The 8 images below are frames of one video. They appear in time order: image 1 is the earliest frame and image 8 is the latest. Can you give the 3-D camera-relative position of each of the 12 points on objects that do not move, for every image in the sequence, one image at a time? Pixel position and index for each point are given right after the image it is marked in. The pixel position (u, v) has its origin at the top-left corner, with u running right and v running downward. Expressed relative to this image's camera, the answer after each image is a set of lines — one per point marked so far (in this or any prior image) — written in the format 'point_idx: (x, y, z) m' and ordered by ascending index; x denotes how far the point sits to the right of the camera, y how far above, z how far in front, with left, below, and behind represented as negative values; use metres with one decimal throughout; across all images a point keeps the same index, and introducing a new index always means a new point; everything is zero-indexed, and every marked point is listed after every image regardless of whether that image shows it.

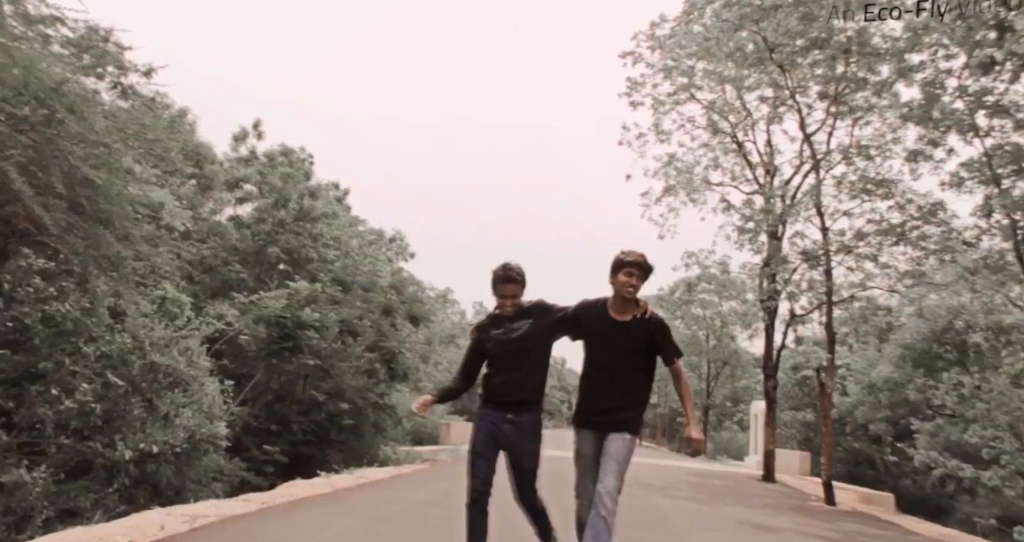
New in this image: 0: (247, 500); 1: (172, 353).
0: (-2.9, -2.5, +7.5) m
1: (-6.3, -1.6, +12.9) m
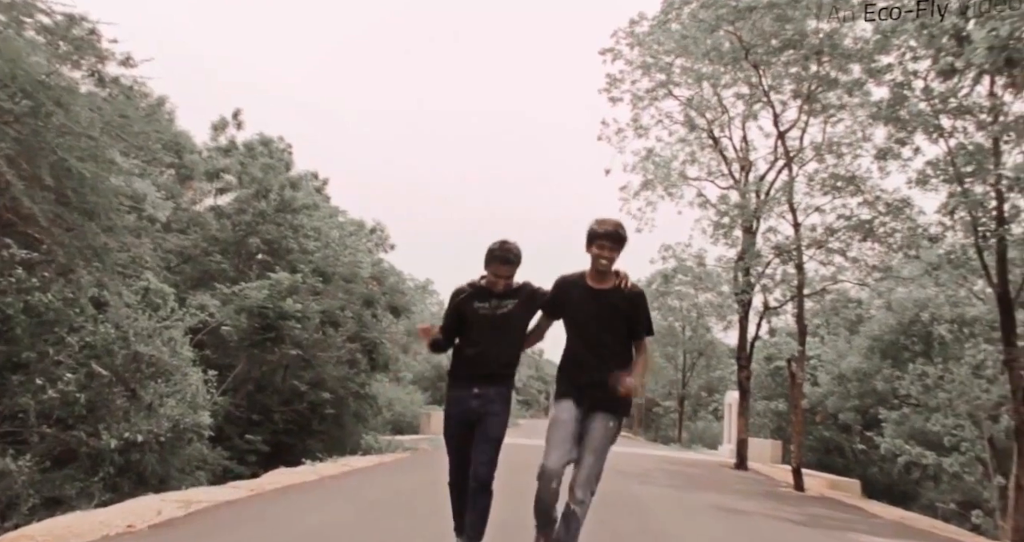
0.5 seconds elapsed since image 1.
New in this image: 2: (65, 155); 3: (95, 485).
0: (-3.1, -2.4, +7.7) m
1: (-6.7, -1.4, +12.9) m
2: (-5.7, +1.5, +8.8) m
3: (-7.4, -3.9, +12.5) m
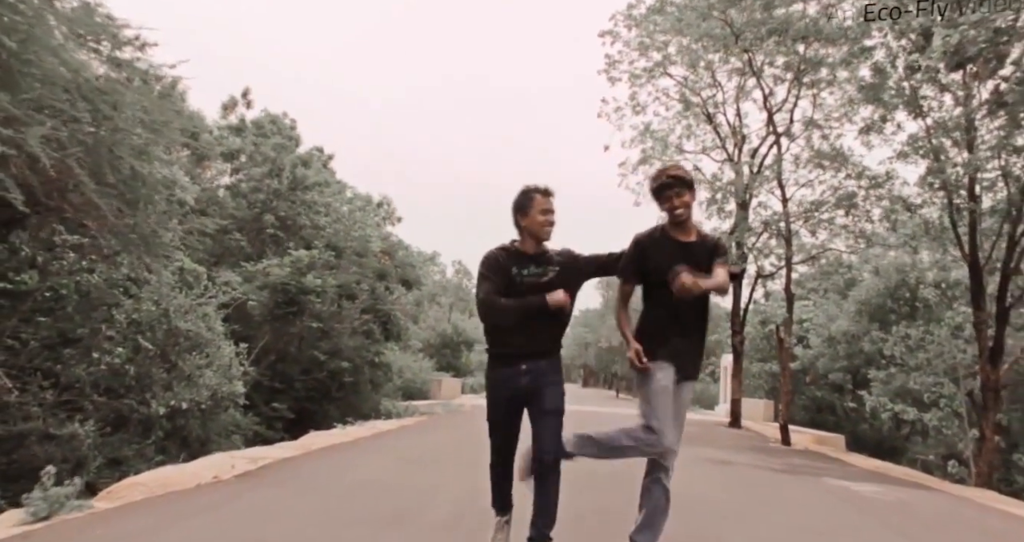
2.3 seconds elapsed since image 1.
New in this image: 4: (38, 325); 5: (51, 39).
0: (-2.9, -2.3, +8.8) m
1: (-6.5, -1.0, +14.0) m
2: (-5.5, +1.7, +9.7) m
3: (-7.2, -3.5, +13.7) m
4: (-7.8, -0.9, +11.3) m
5: (-5.6, +2.8, +8.2) m
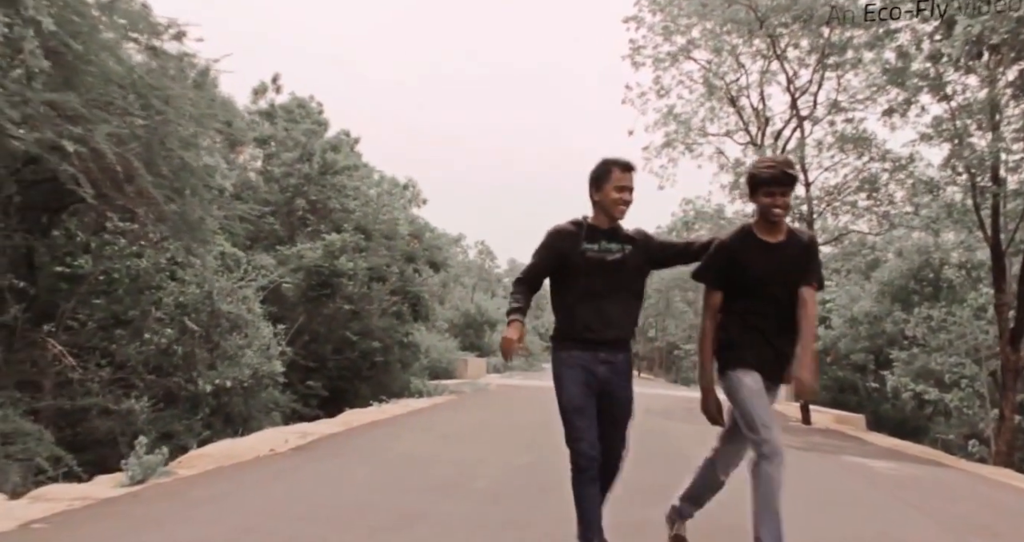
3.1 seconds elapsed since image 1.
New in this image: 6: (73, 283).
0: (-2.5, -2.1, +9.4) m
1: (-5.9, -0.7, +14.6) m
2: (-5.1, +1.9, +10.2) m
3: (-6.7, -3.2, +14.4) m
4: (-7.3, -0.6, +12.0) m
5: (-5.2, +3.0, +8.8) m
6: (-7.5, -0.2, +11.8) m
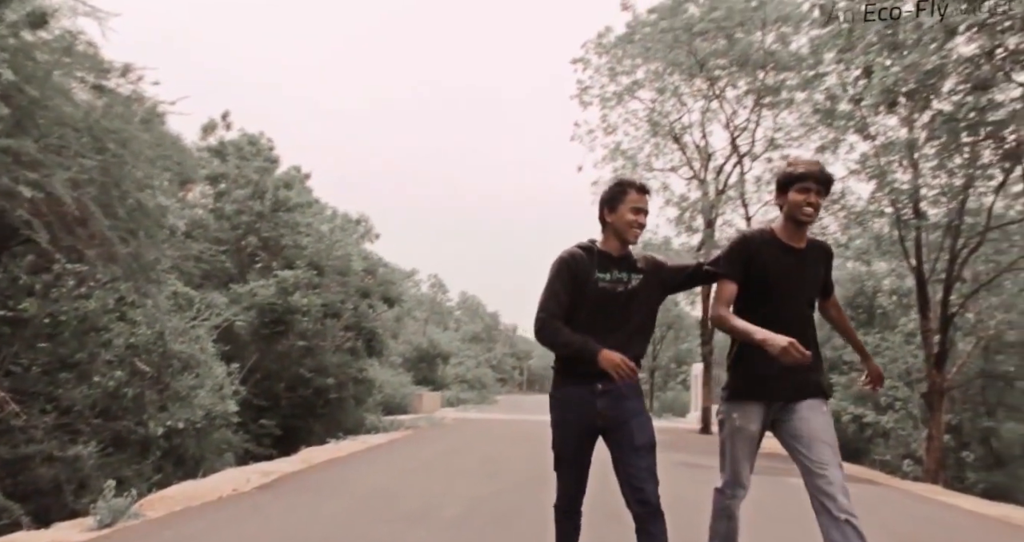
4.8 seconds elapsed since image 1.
0: (-3.1, -2.6, +9.4) m
1: (-6.9, -1.5, +14.4) m
2: (-5.8, +1.3, +10.2) m
3: (-7.5, -4.0, +14.1) m
4: (-8.1, -1.4, +11.7) m
5: (-5.8, +2.4, +8.8) m
6: (-8.3, -0.9, +11.5) m
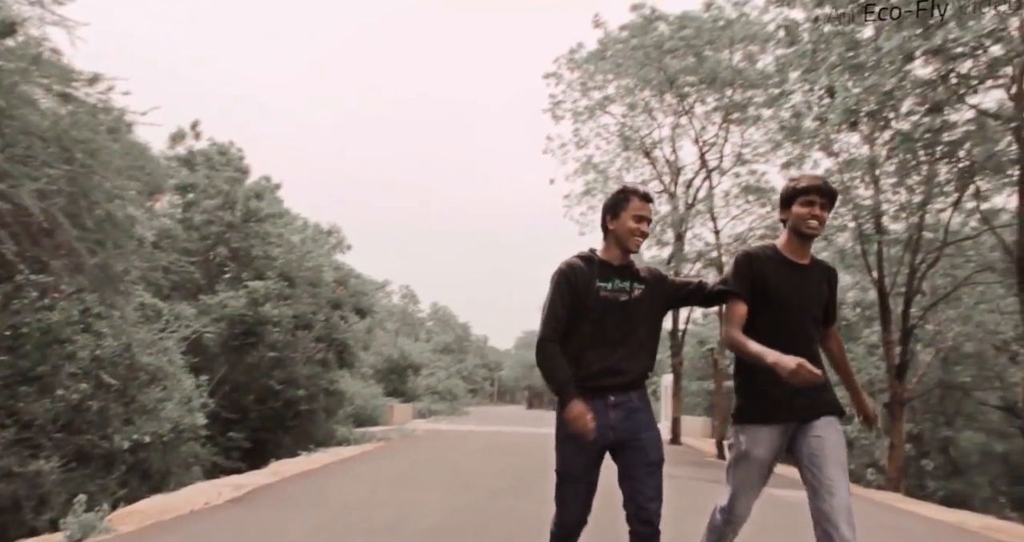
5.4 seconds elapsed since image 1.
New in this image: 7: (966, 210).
0: (-3.4, -2.8, +9.3) m
1: (-7.4, -1.7, +14.2) m
2: (-6.2, +1.1, +10.1) m
3: (-8.1, -4.2, +13.8) m
4: (-8.6, -1.5, +11.4) m
5: (-6.2, +2.3, +8.7) m
6: (-8.7, -1.1, +11.2) m
7: (+10.3, +1.4, +15.5) m
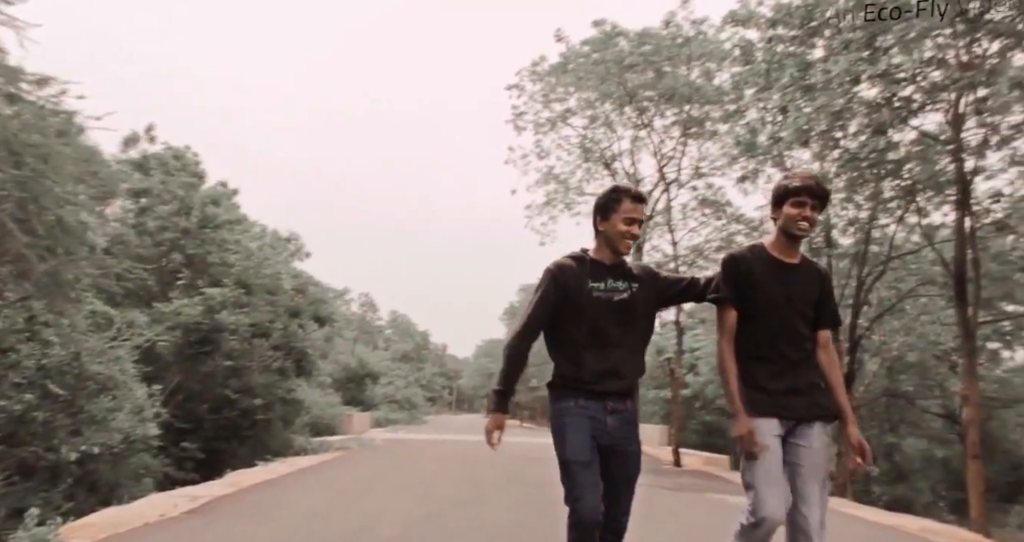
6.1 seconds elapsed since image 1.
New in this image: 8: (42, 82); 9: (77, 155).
0: (-4.0, -2.9, +9.2) m
1: (-8.2, -1.9, +13.8) m
2: (-6.7, +1.0, +9.8) m
3: (-8.9, -4.3, +13.3) m
4: (-9.2, -1.6, +11.0) m
5: (-6.6, +2.2, +8.5) m
6: (-9.4, -1.2, +10.8) m
7: (+9.4, +1.1, +16.2) m
8: (-6.5, +2.6, +9.5) m
9: (-6.7, +1.8, +10.5) m
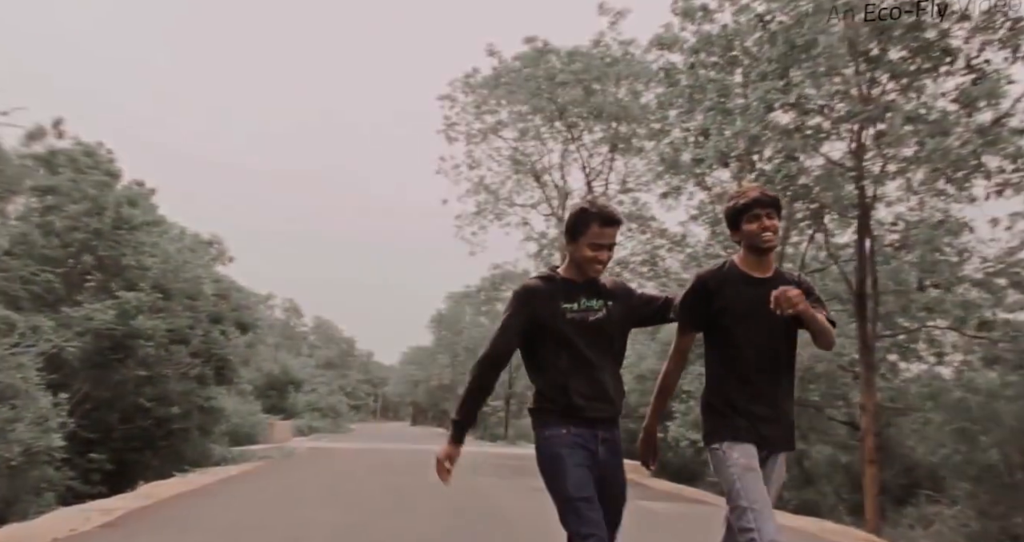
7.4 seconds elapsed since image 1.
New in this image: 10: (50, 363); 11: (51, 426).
0: (-4.9, -2.9, +8.8) m
1: (-9.7, -1.9, +13.0) m
2: (-7.7, +1.0, +9.3) m
3: (-10.3, -4.4, +12.4) m
4: (-10.3, -1.6, +10.1) m
5: (-7.4, +2.2, +7.9) m
6: (-10.4, -1.2, +9.9) m
7: (+7.7, +0.7, +17.2) m
8: (-7.4, +2.6, +9.0) m
9: (-7.7, +1.8, +9.9) m
10: (-12.4, -2.5, +18.3) m
11: (-10.2, -3.4, +15.1) m
